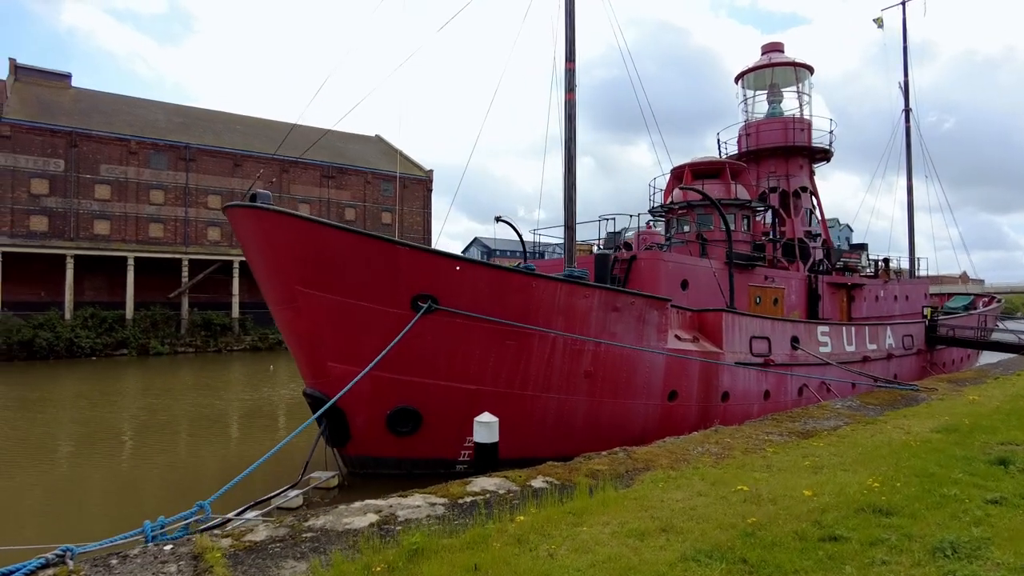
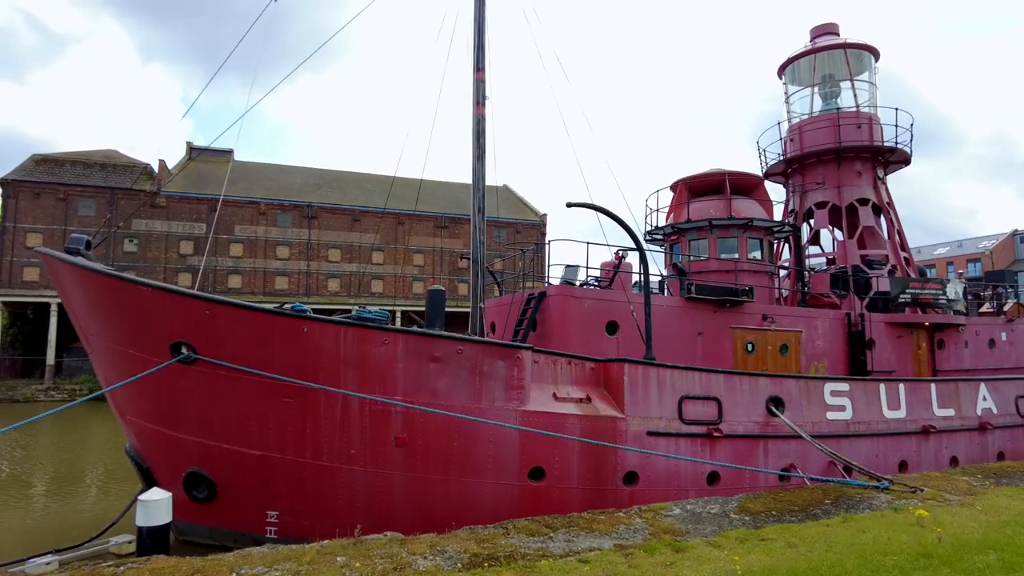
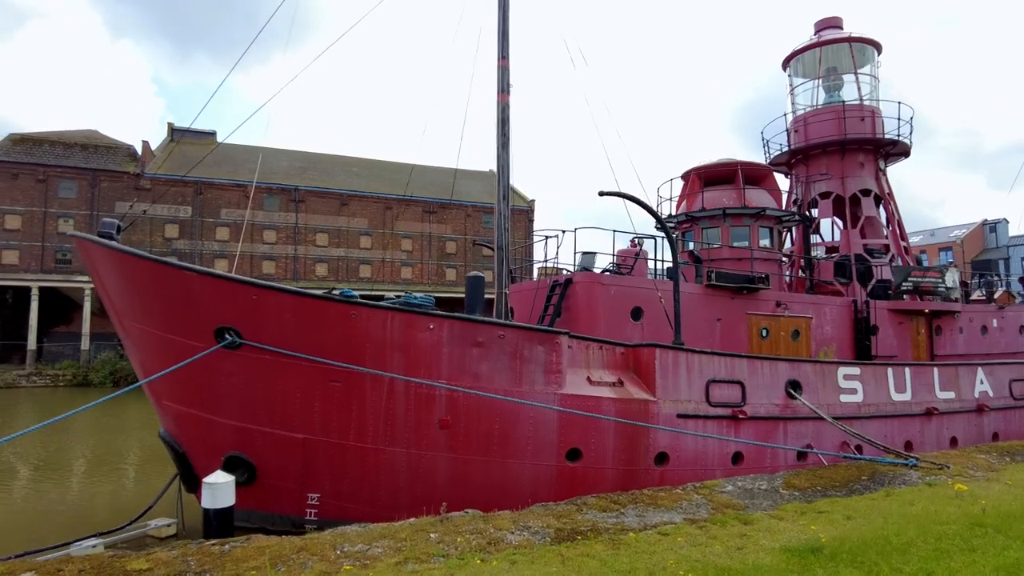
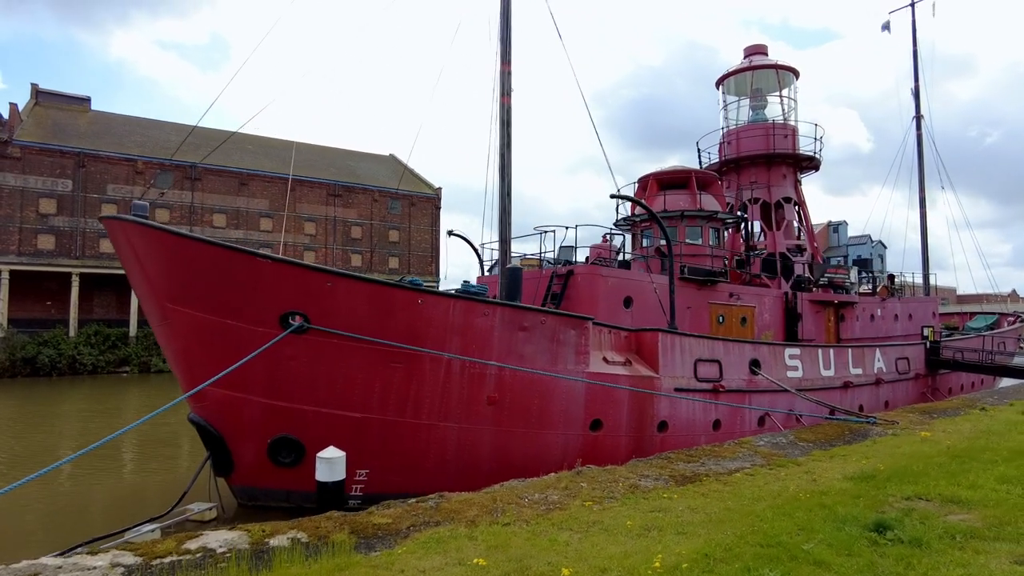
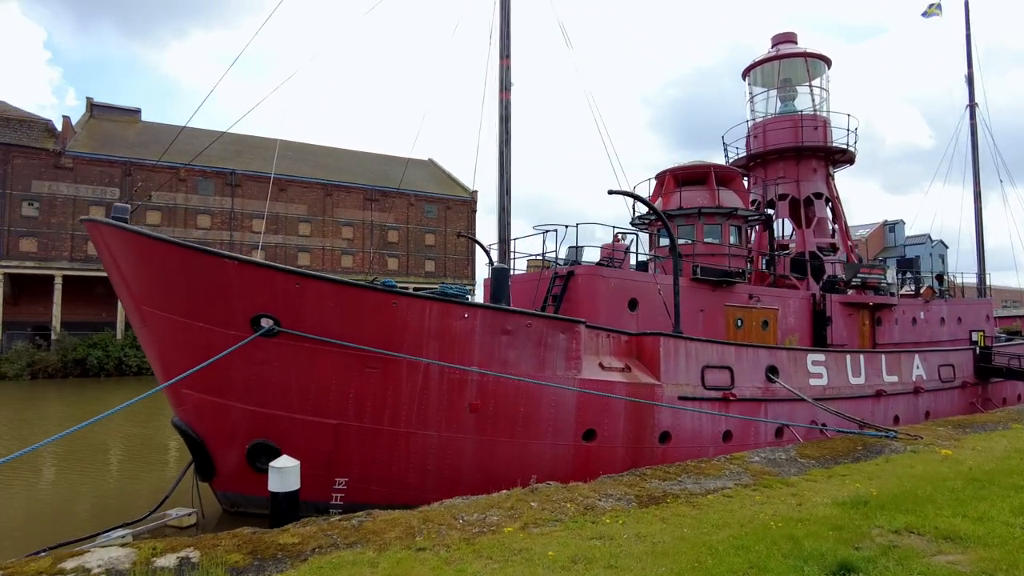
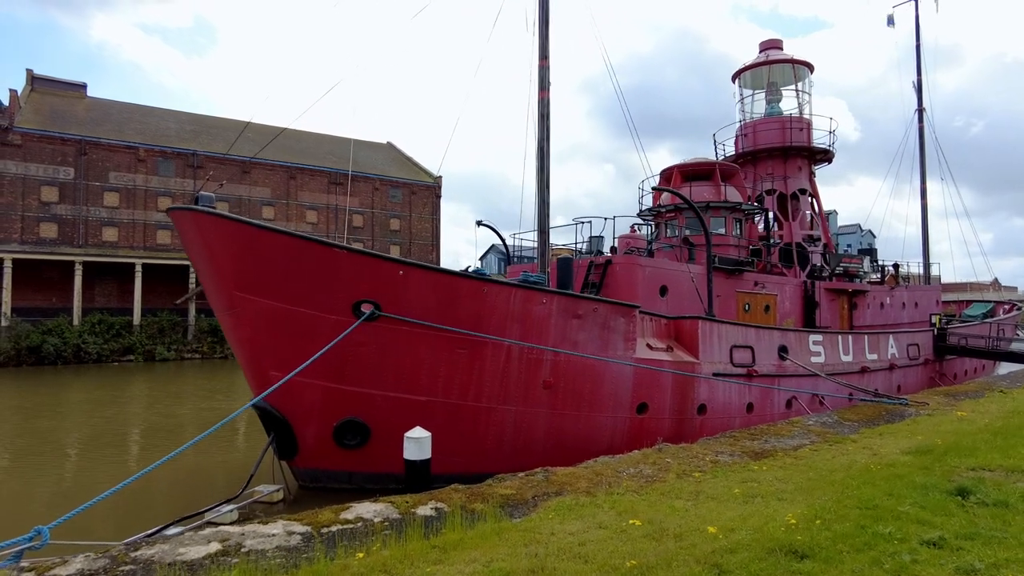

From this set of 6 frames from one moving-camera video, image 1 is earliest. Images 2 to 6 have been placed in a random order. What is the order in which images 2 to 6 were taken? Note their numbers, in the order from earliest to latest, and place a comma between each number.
6, 4, 5, 3, 2
